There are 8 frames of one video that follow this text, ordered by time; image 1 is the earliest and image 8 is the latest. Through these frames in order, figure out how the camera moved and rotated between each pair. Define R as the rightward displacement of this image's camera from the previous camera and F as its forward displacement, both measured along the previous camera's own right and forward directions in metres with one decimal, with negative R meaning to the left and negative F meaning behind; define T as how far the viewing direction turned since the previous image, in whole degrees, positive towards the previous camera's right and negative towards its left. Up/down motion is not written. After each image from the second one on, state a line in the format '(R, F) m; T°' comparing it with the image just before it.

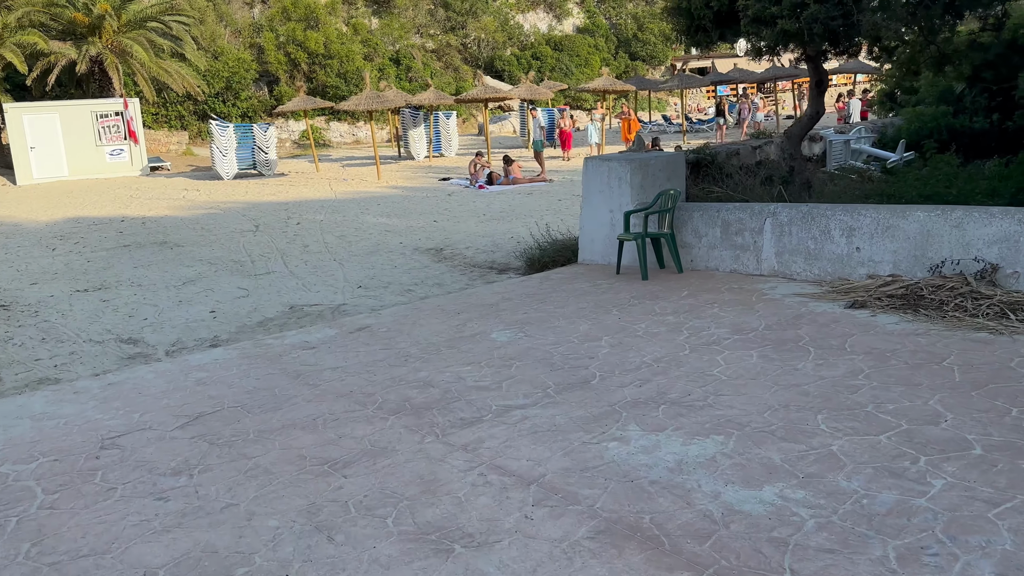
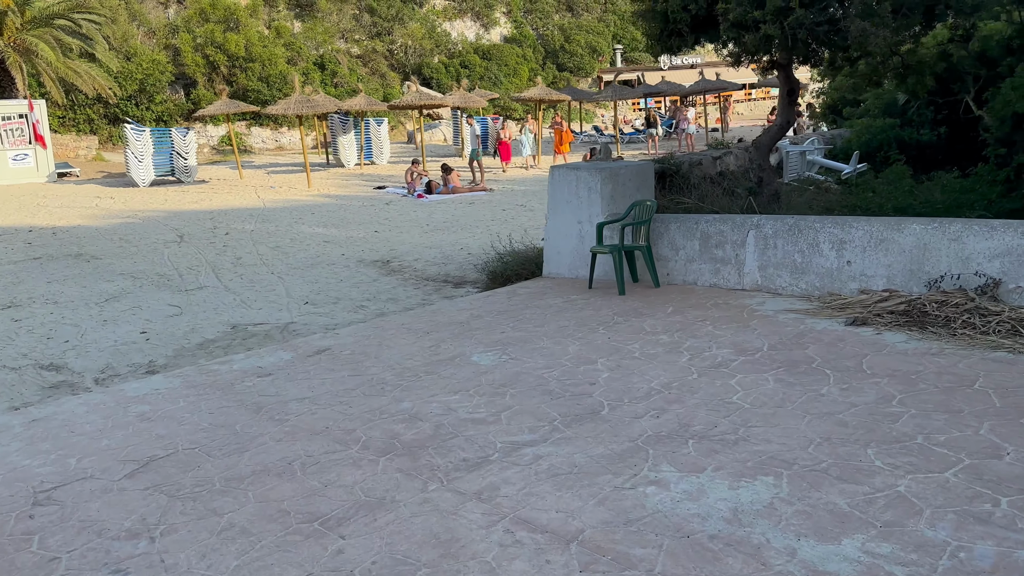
(-0.3, +0.4) m; +5°
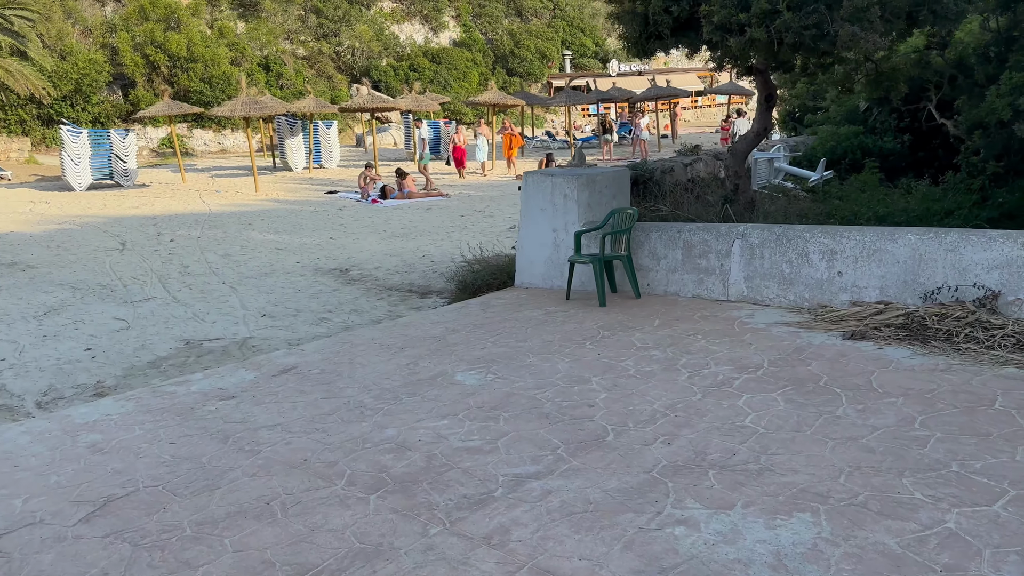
(-0.2, +0.3) m; +4°
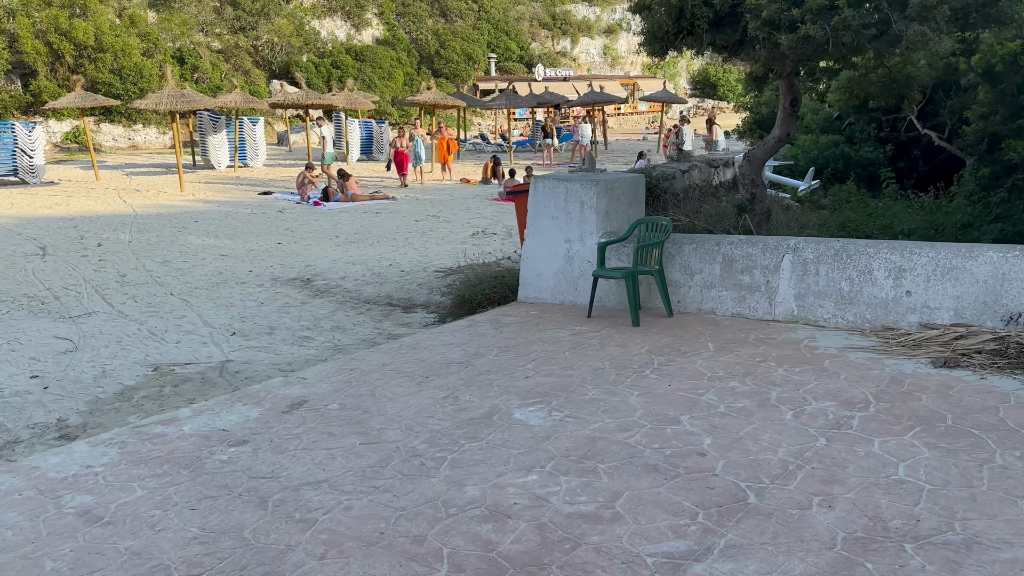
(-0.7, +0.6) m; +6°
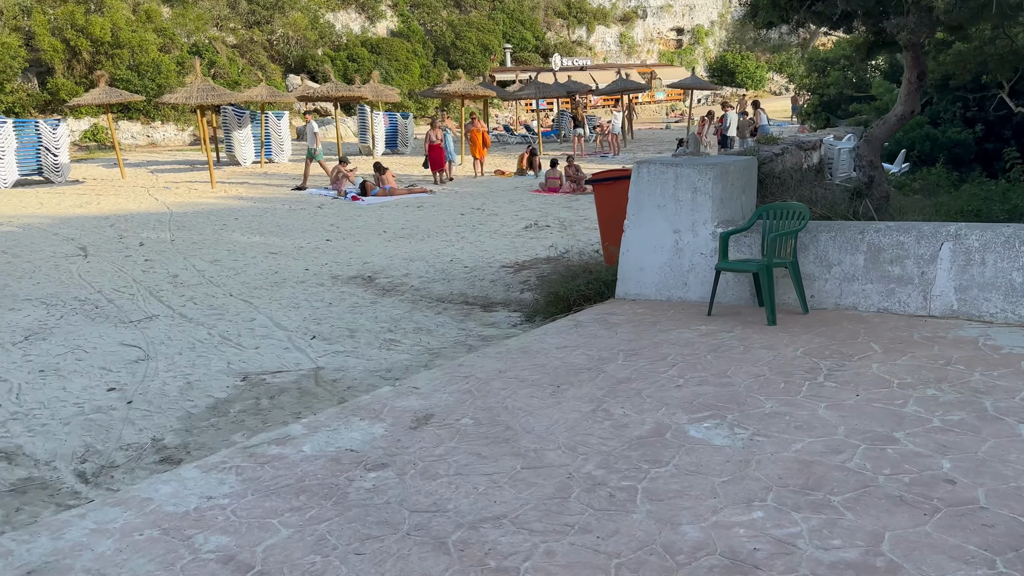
(-0.6, +0.5) m; -1°
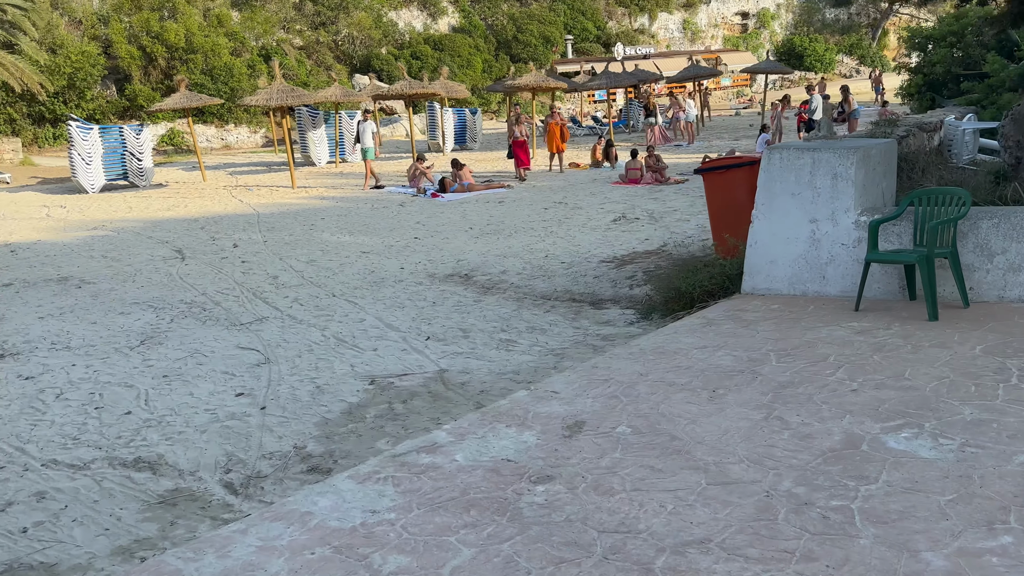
(-0.4, +0.2) m; -4°
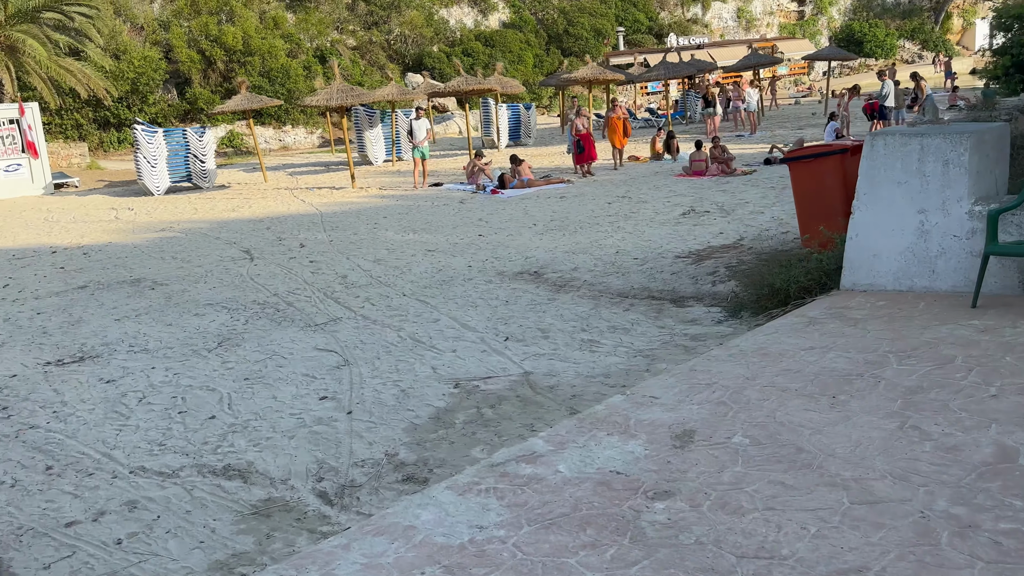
(-0.2, +0.2) m; -3°
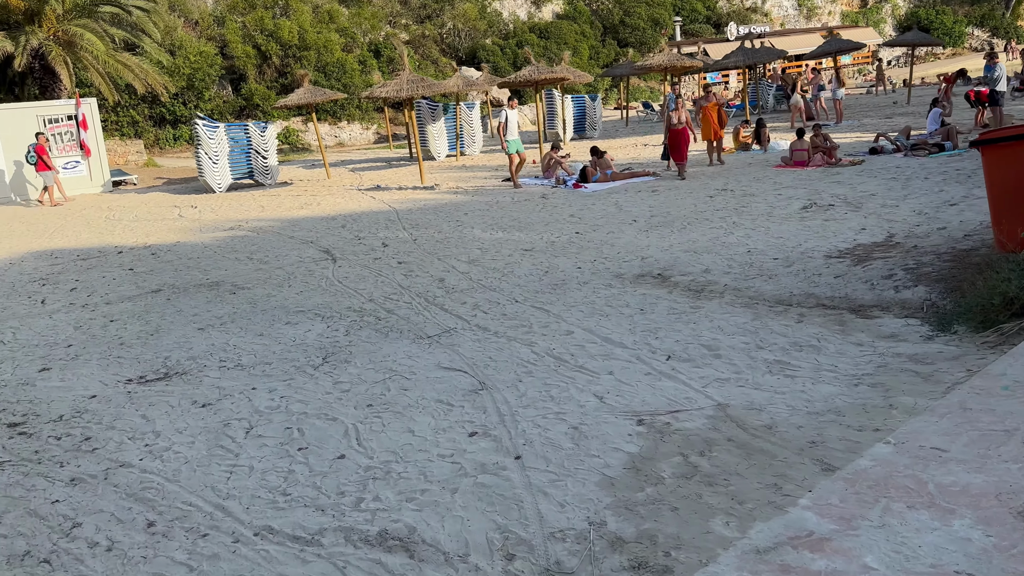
(-0.7, +0.9) m; -3°
